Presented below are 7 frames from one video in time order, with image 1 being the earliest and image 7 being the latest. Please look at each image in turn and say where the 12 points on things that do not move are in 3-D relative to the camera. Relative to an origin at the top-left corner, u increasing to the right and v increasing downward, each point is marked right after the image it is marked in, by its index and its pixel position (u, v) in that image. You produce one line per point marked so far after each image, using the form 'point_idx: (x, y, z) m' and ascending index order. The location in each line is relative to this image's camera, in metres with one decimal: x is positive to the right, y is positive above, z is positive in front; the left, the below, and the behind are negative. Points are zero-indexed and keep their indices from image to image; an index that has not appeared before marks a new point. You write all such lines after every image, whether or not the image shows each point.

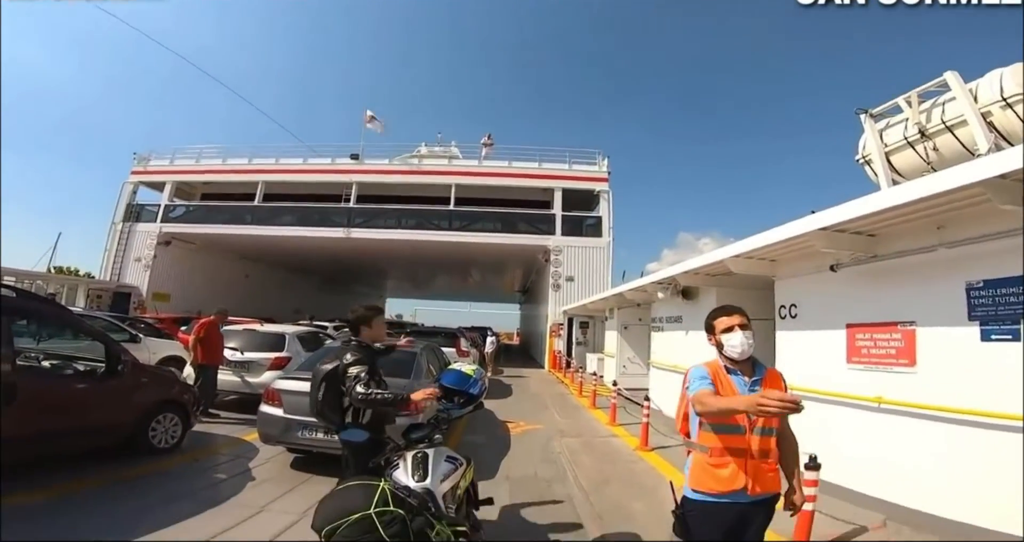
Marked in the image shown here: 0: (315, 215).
0: (-7.8, +2.3, +19.5) m
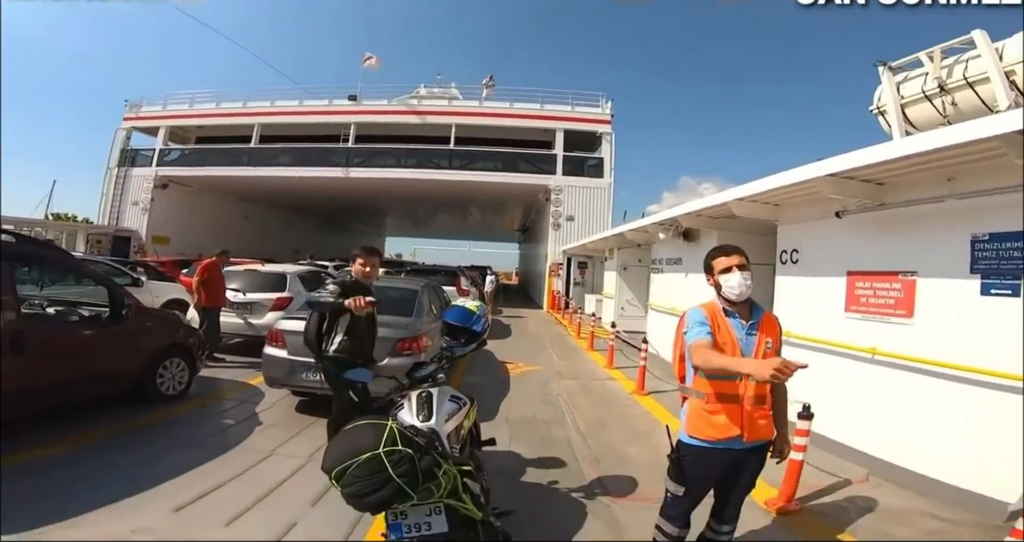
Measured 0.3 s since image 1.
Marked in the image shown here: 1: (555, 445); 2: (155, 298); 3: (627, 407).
0: (-7.7, +4.4, +19.2) m
1: (+0.4, -1.7, +4.9) m
2: (-6.0, -0.4, +8.4) m
3: (+1.4, -1.6, +5.9) m
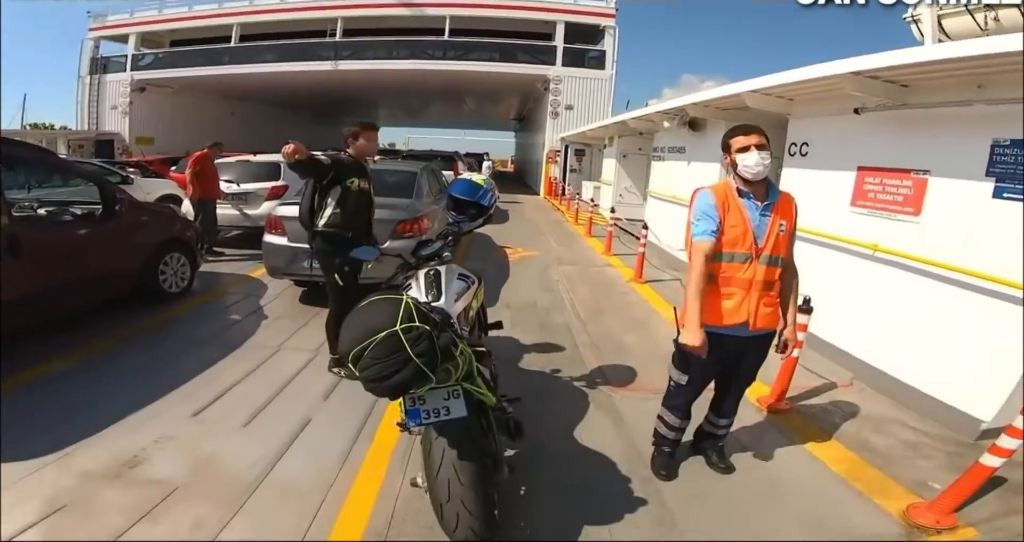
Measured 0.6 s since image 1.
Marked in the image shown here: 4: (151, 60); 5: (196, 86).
0: (-7.8, +7.7, +18.0) m
1: (+0.4, -0.6, +5.0) m
2: (-6.0, +1.2, +8.2) m
3: (+1.4, -0.3, +6.0) m
4: (-13.4, +7.9, +18.4) m
5: (-12.6, +7.2, +19.9) m
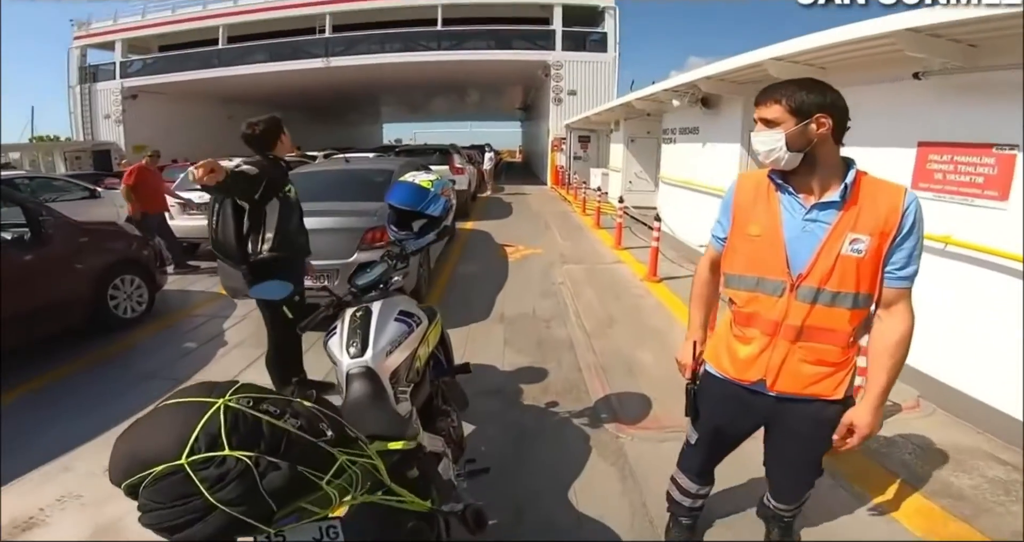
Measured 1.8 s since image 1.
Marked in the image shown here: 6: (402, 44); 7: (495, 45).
0: (-7.9, +7.5, +17.5) m
1: (+0.4, -0.7, +4.3) m
2: (-6.0, +0.9, +7.7) m
3: (+1.3, -0.3, +5.3) m
4: (-13.4, +7.5, +18.0) m
5: (-12.6, +6.8, +19.4) m
6: (-3.8, +7.5, +17.2) m
7: (-0.5, +7.4, +17.1) m
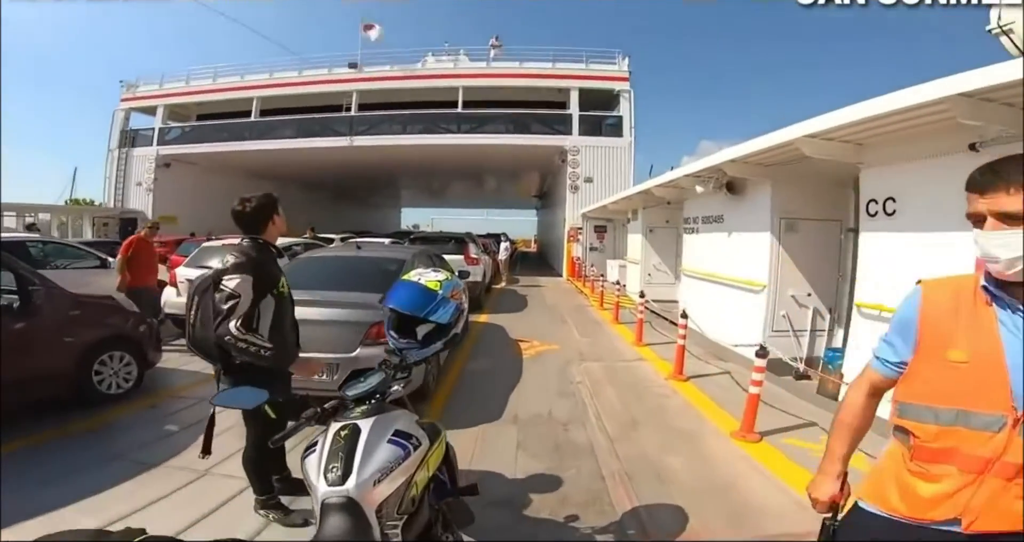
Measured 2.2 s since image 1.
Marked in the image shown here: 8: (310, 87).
0: (-7.3, +5.2, +18.3) m
1: (+0.5, -1.4, +4.1) m
2: (-5.8, -0.1, +7.8) m
3: (+1.5, -1.2, +5.0) m
4: (-12.8, +5.2, +19.0) m
5: (-11.9, +4.4, +20.3) m
6: (-3.2, +5.1, +17.9) m
7: (0.0, +5.0, +17.7) m
8: (-7.5, +6.9, +18.8) m
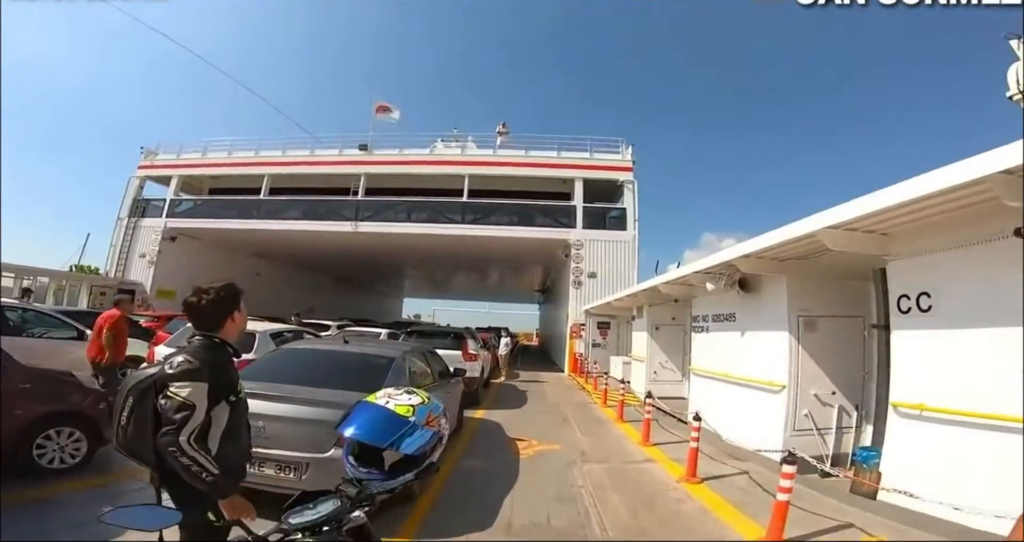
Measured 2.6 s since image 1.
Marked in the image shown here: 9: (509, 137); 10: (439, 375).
0: (-7.1, +2.4, +18.7) m
1: (+0.4, -2.1, +3.6) m
2: (-5.8, -1.2, +7.4) m
3: (+1.4, -2.1, +4.5) m
4: (-12.7, +2.5, +19.3) m
5: (-11.8, +1.4, +20.5) m
6: (-3.1, +2.3, +18.3) m
7: (+0.2, +2.1, +18.1) m
8: (-7.3, +4.0, +19.4) m
9: (-0.2, +5.0, +18.5) m
10: (-0.8, -1.2, +5.6) m
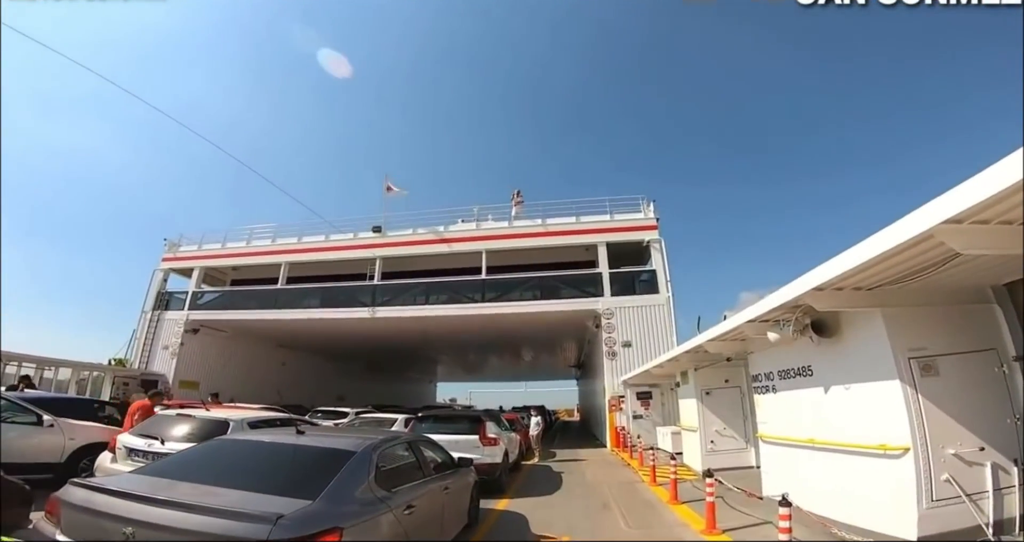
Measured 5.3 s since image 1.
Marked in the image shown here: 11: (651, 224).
0: (-6.2, -0.6, +18.4) m
1: (+0.6, -2.3, +2.3) m
2: (-5.5, -2.4, +6.6) m
3: (+1.6, -2.3, +3.2) m
4: (-11.7, -1.1, +19.3) m
5: (-10.7, -2.3, +20.3) m
6: (-2.3, -0.4, +17.7) m
7: (+1.0, -0.4, +17.3) m
8: (-6.5, +0.8, +19.3) m
9: (+0.5, +2.4, +18.2) m
10: (-0.6, -1.8, +4.6) m
11: (+4.9, +1.6, +17.5) m
